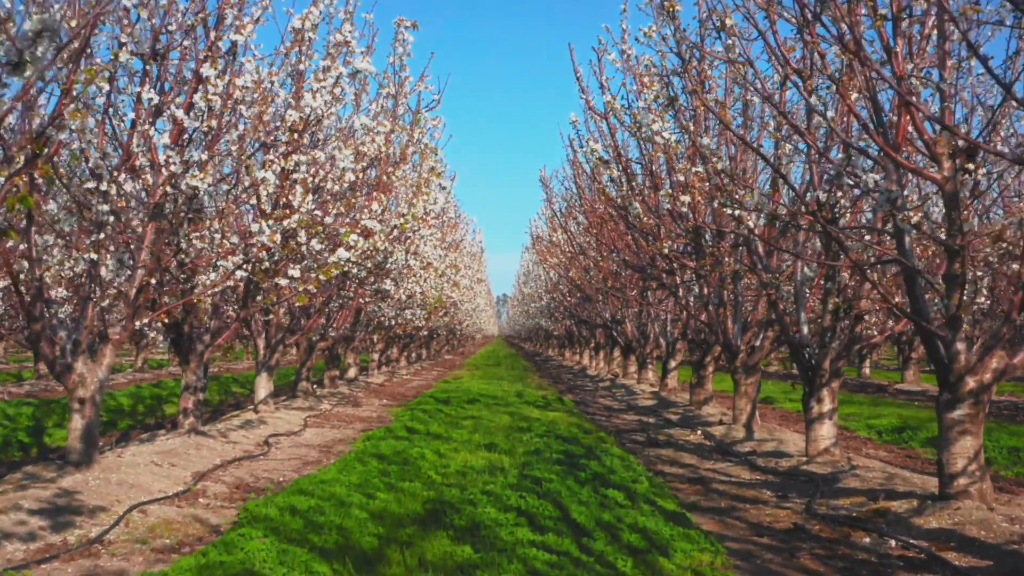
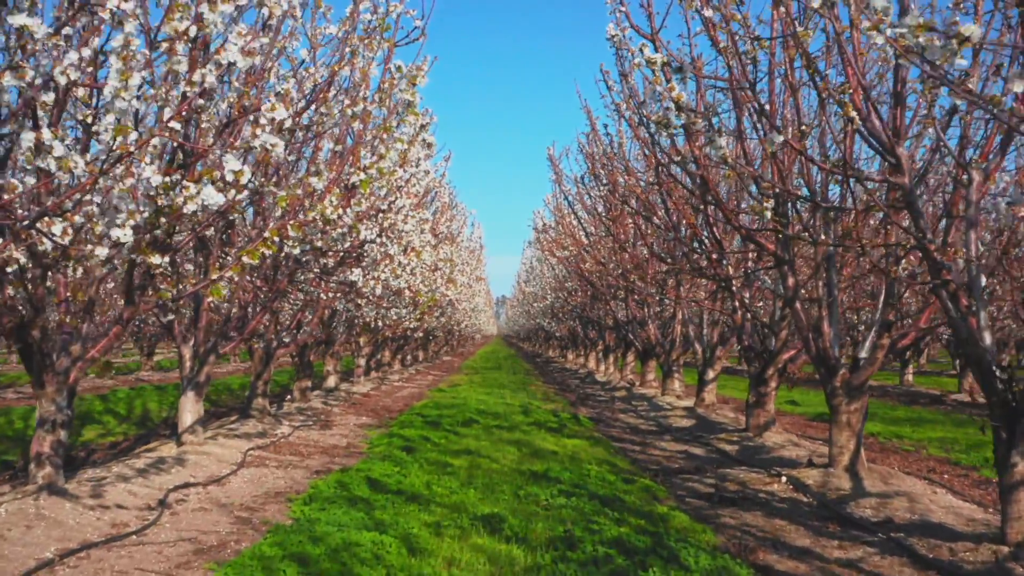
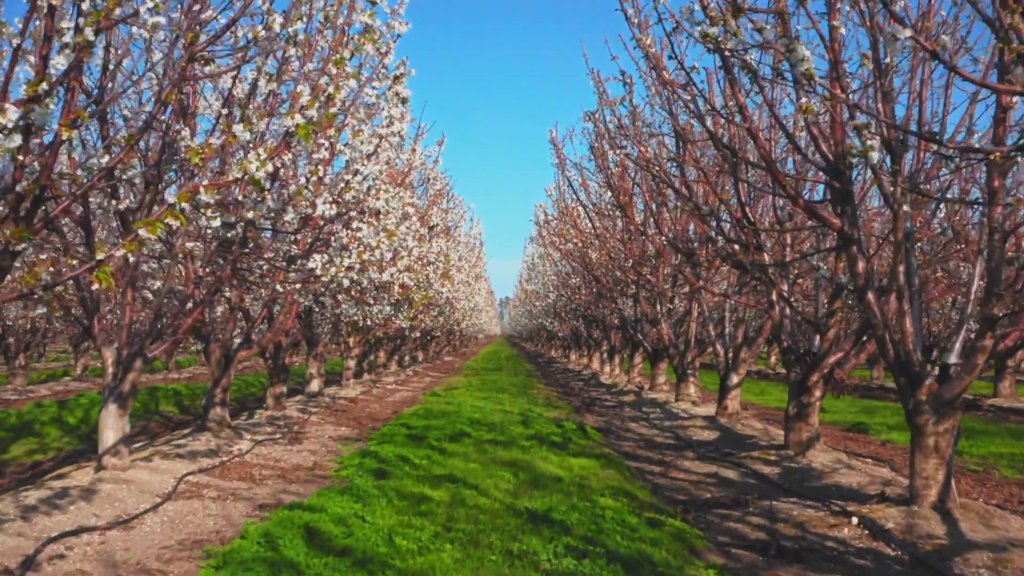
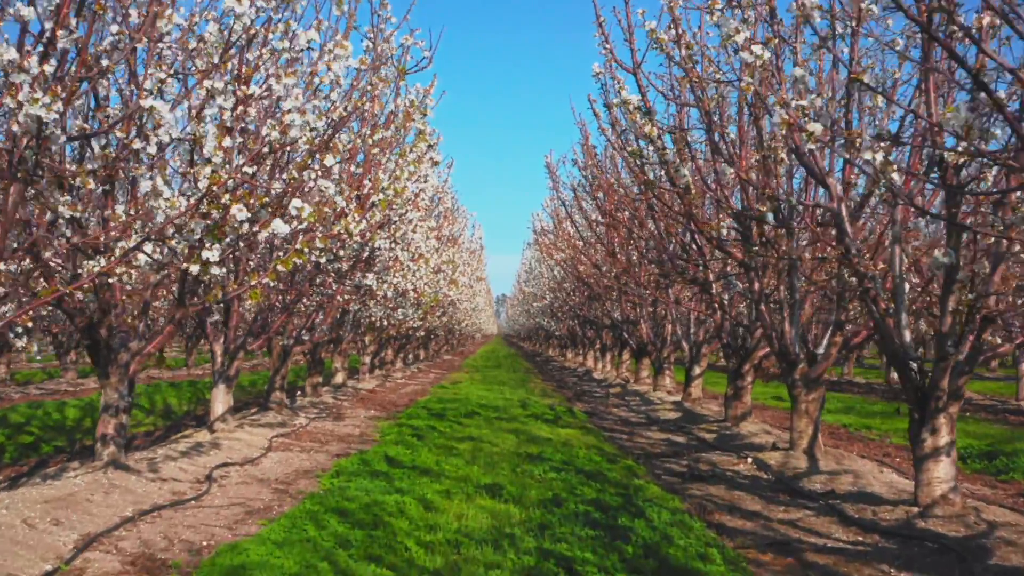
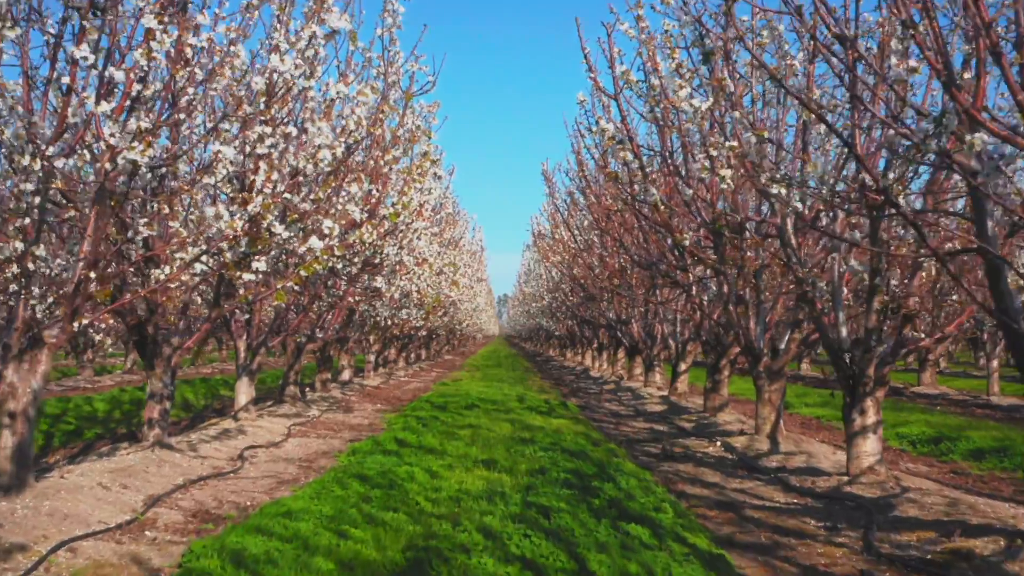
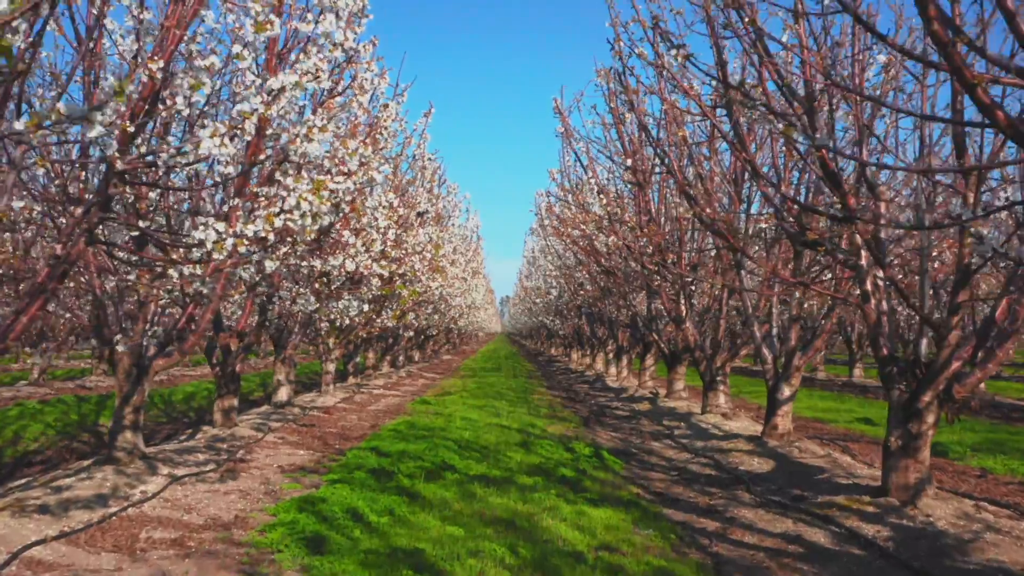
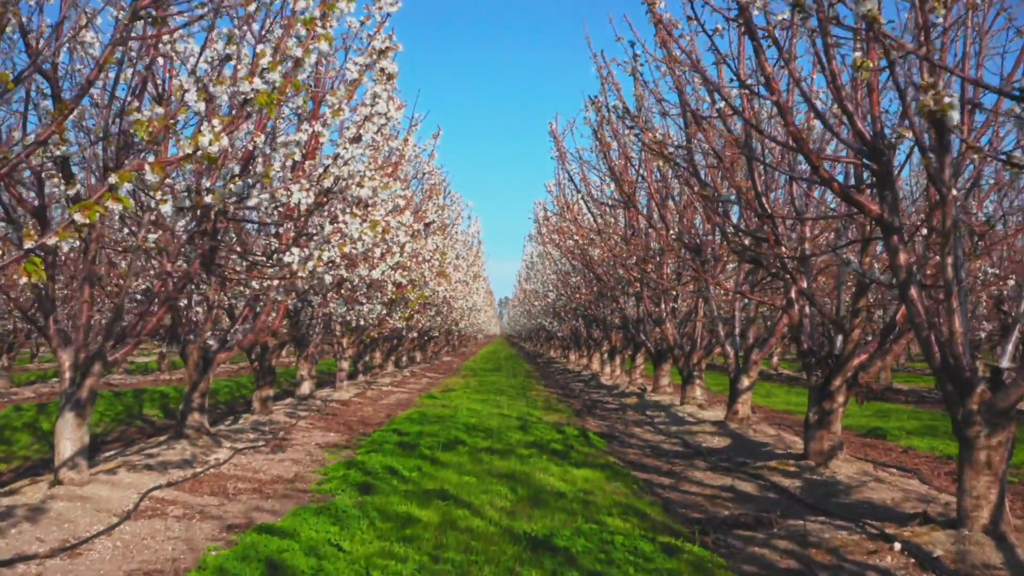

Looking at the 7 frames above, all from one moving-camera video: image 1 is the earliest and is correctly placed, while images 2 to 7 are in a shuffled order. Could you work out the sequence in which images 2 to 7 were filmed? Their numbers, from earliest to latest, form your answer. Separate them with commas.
5, 4, 2, 3, 7, 6
